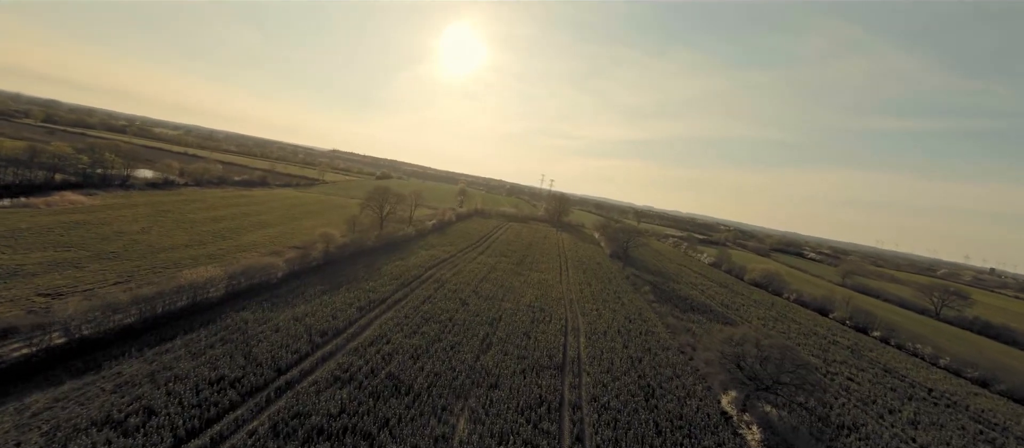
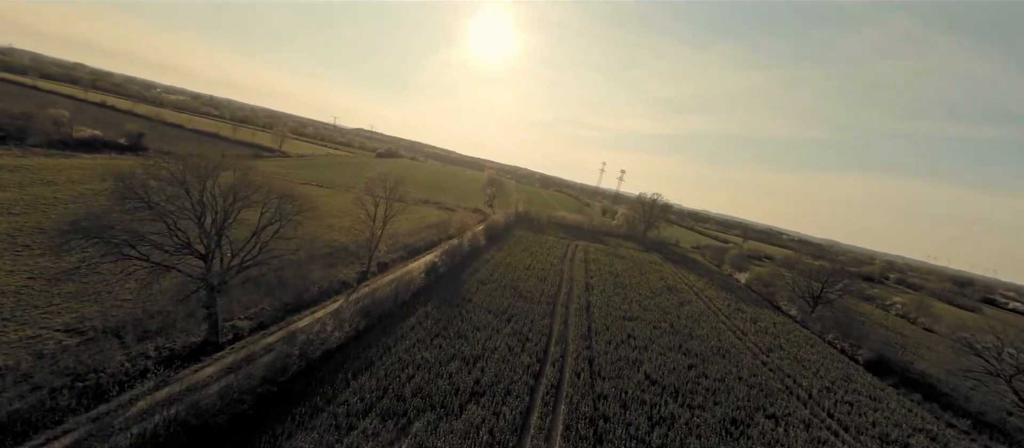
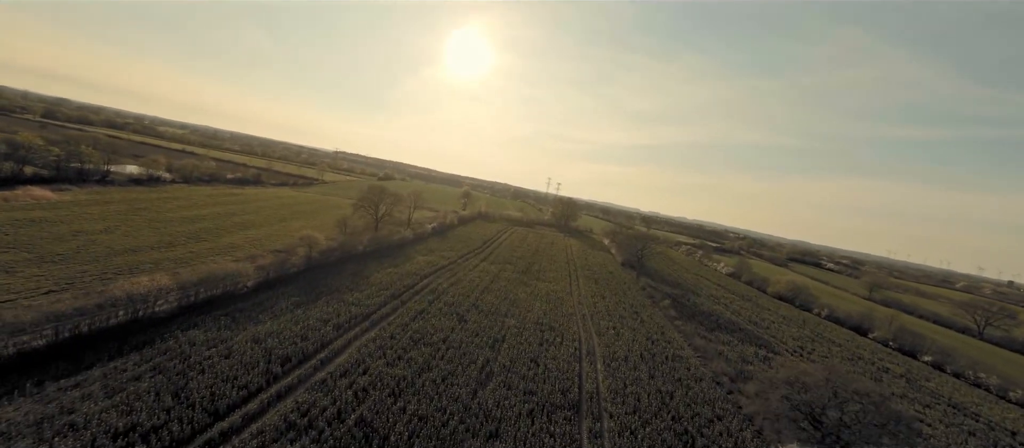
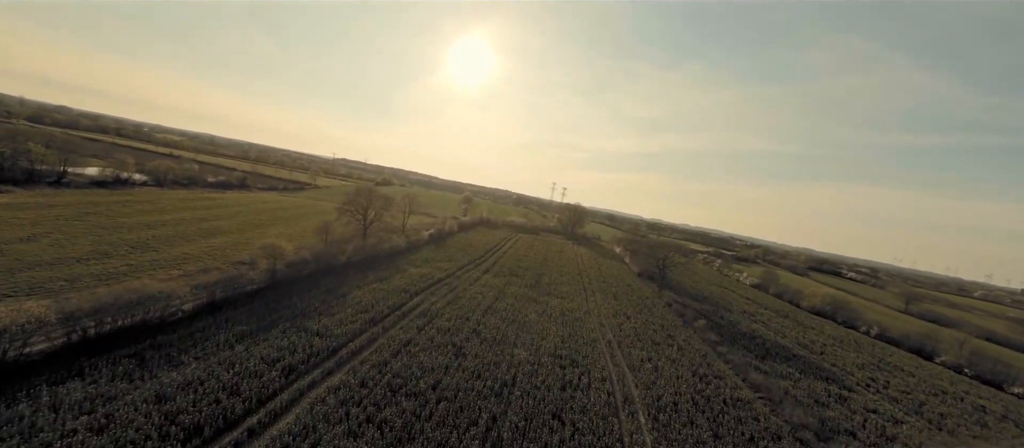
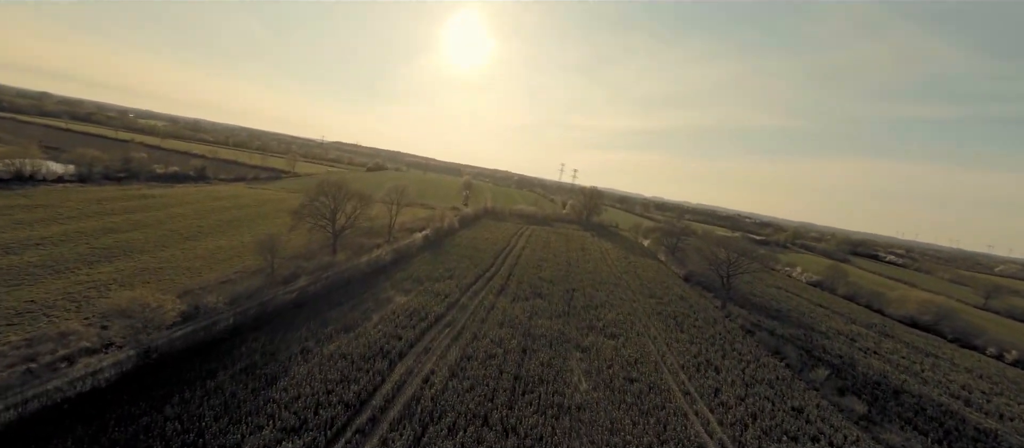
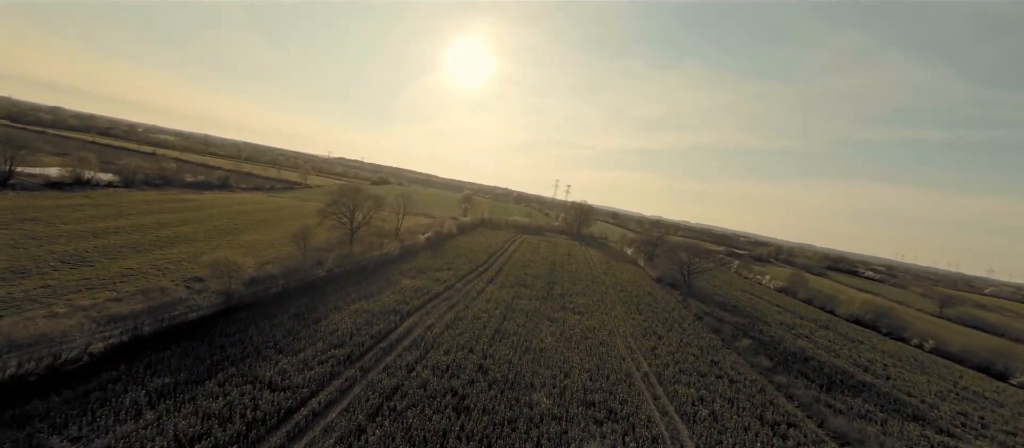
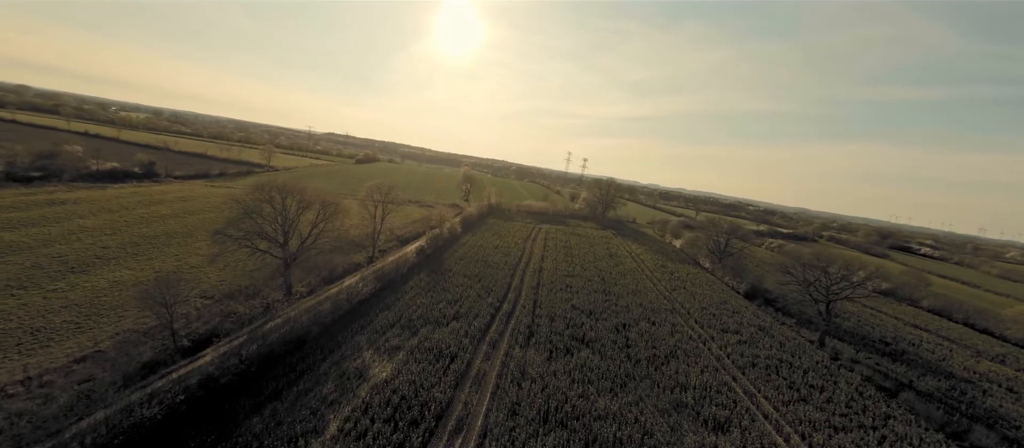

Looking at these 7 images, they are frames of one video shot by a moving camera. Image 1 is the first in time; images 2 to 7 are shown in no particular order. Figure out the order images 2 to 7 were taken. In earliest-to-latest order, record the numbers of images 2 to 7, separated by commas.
3, 4, 6, 5, 7, 2
